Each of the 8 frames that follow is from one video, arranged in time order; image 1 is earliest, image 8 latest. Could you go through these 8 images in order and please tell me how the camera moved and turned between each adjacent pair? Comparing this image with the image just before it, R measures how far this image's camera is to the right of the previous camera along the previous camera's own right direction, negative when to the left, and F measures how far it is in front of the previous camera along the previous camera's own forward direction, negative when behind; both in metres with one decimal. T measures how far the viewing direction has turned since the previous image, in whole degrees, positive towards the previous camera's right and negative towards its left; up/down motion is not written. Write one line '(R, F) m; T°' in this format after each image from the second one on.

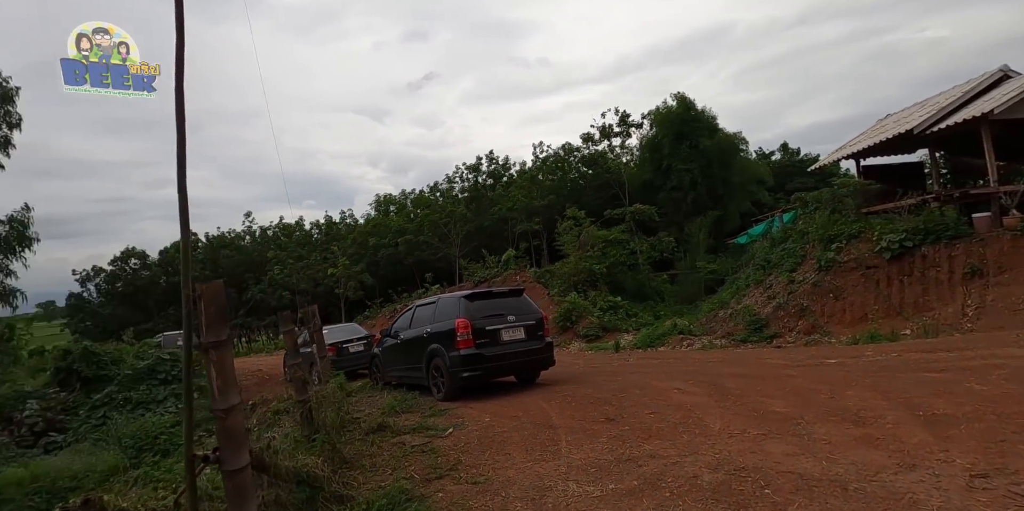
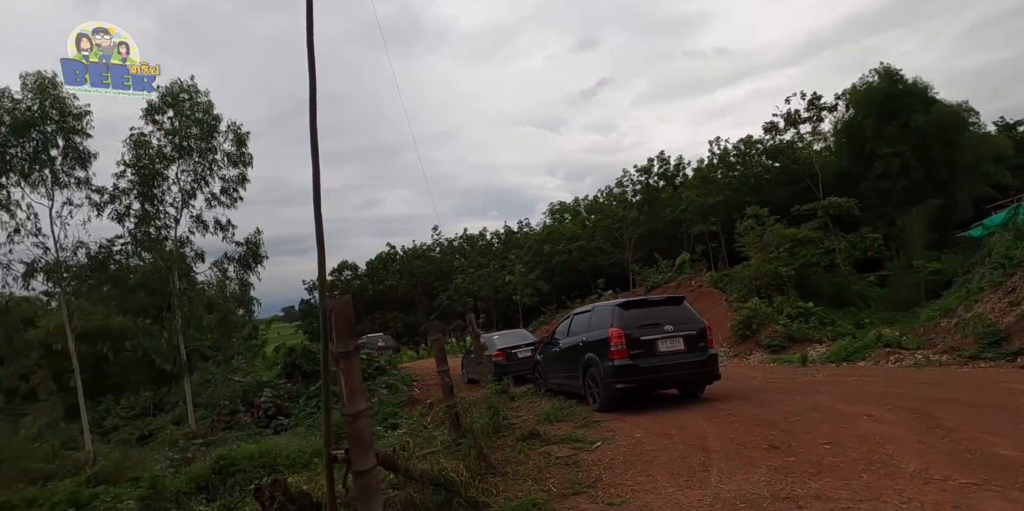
(+0.3, +0.2) m; -18°
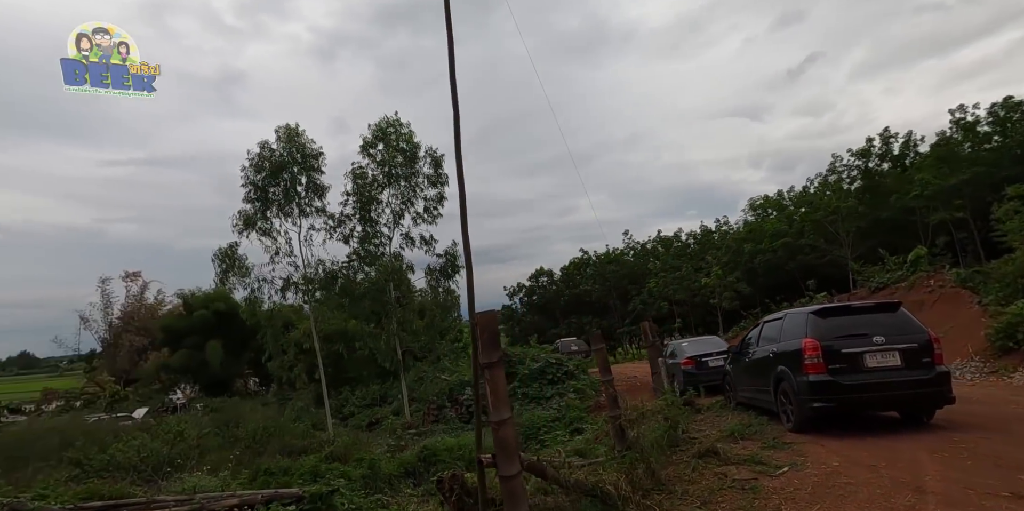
(+0.3, +0.1) m; -19°
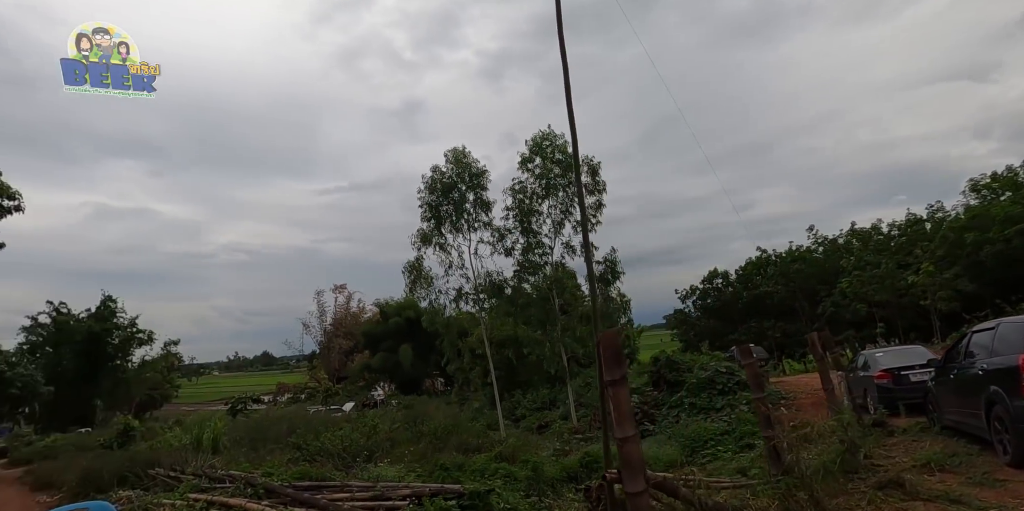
(+0.3, -0.1) m; -17°
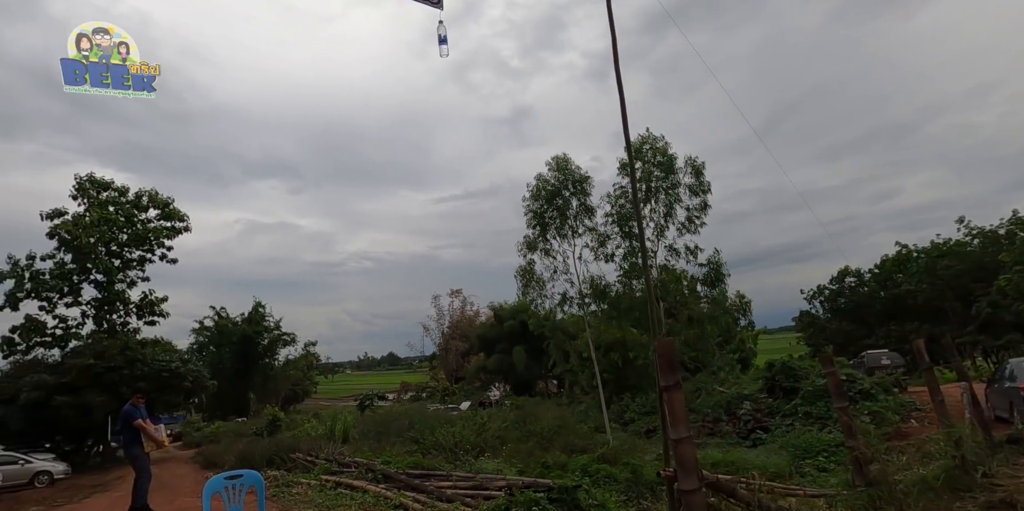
(+0.3, -0.4) m; -11°
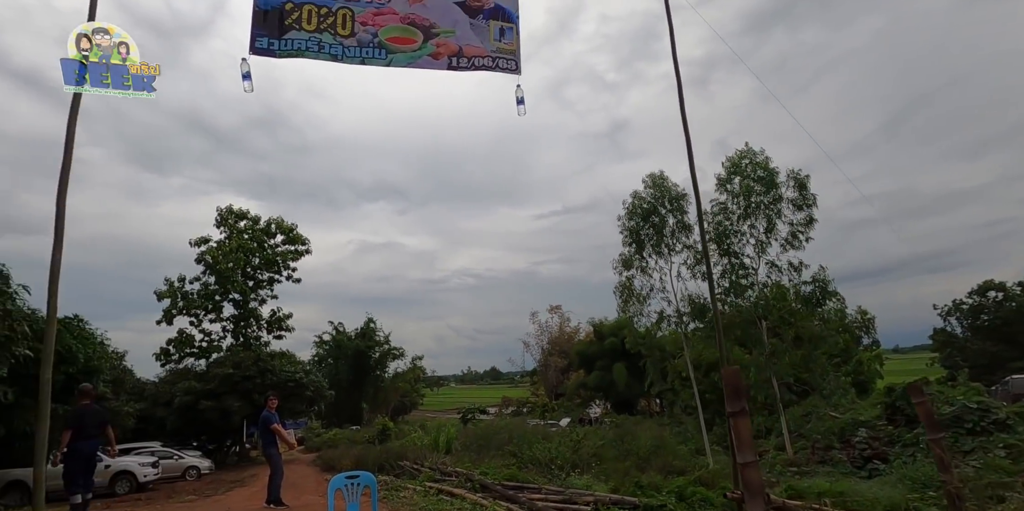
(+0.2, -0.4) m; -10°
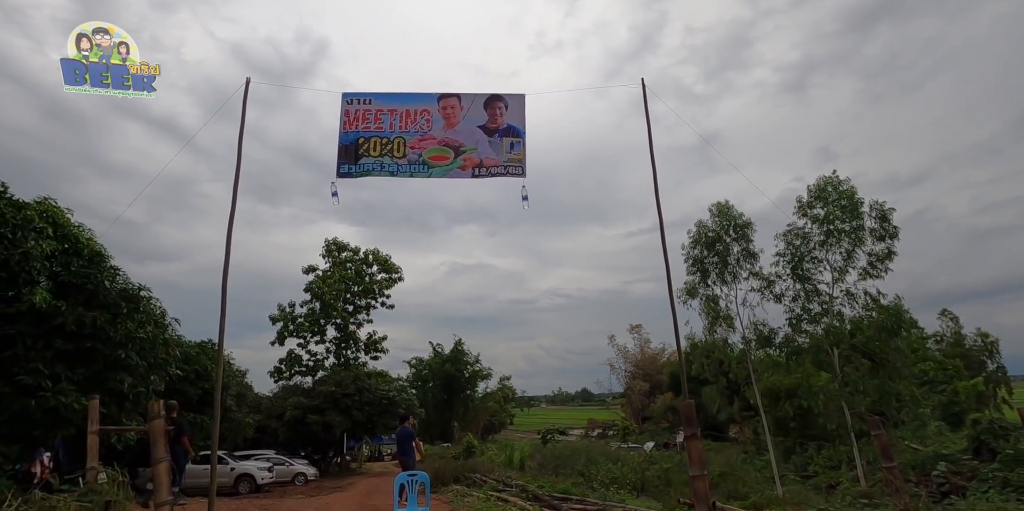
(+0.6, -1.1) m; -9°
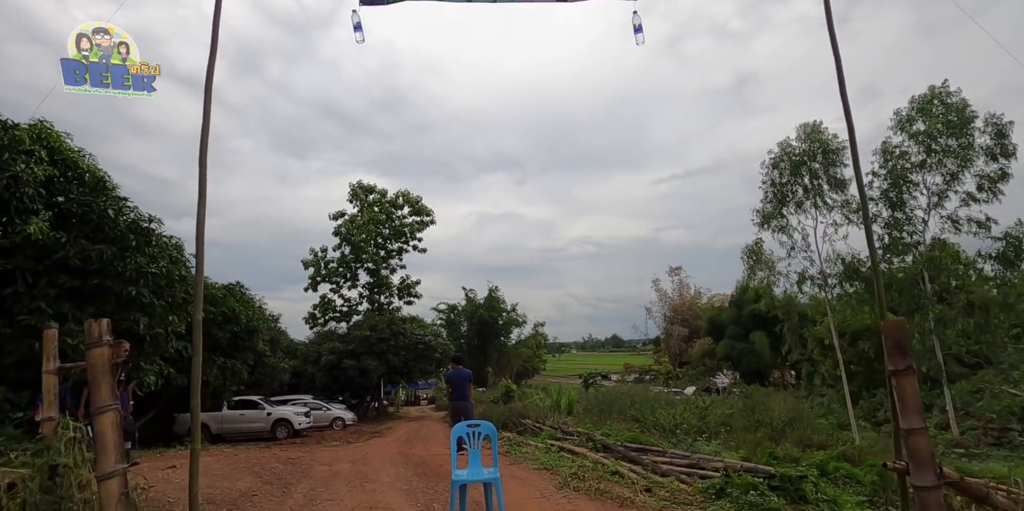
(-0.4, +1.3) m; -3°
